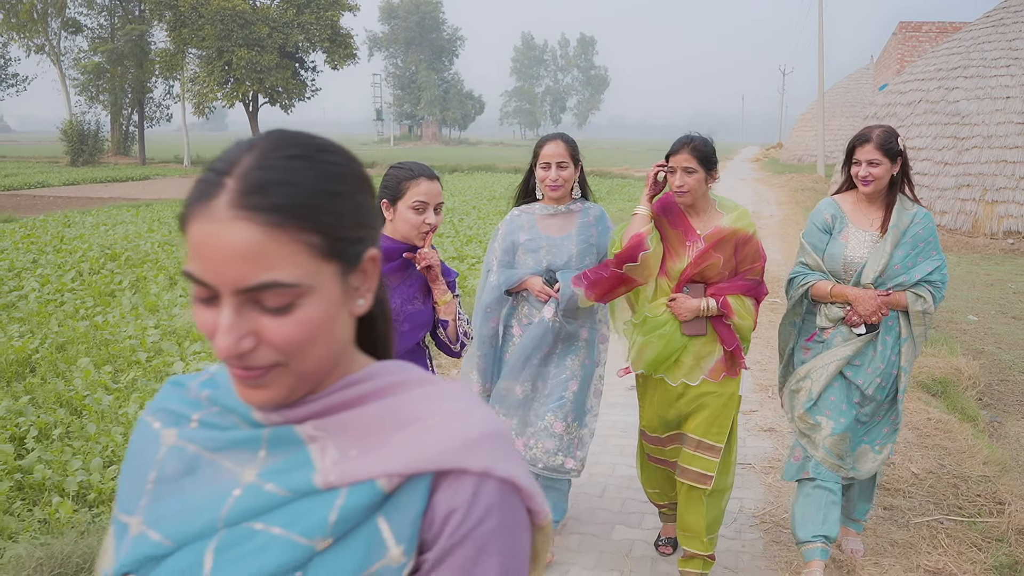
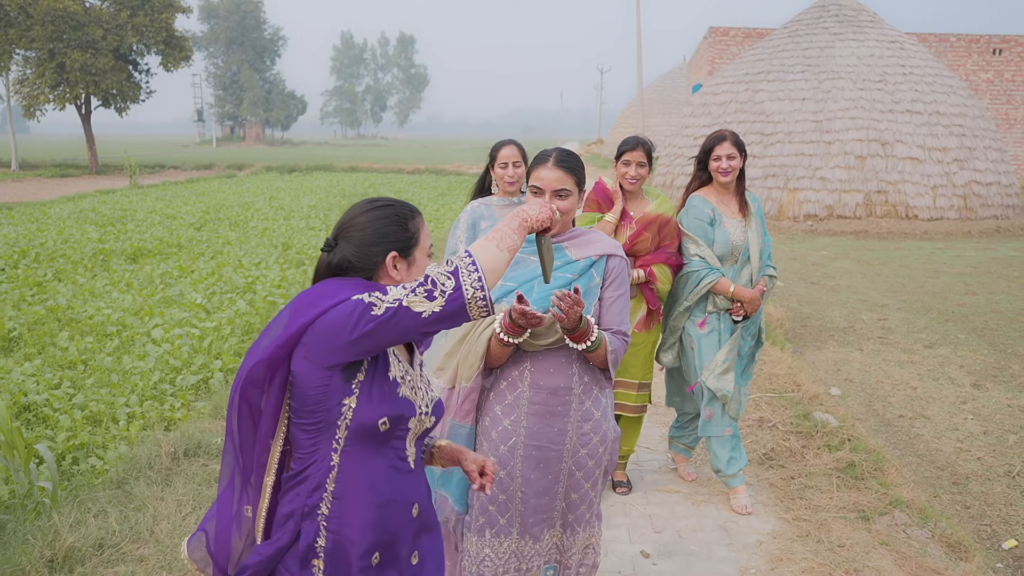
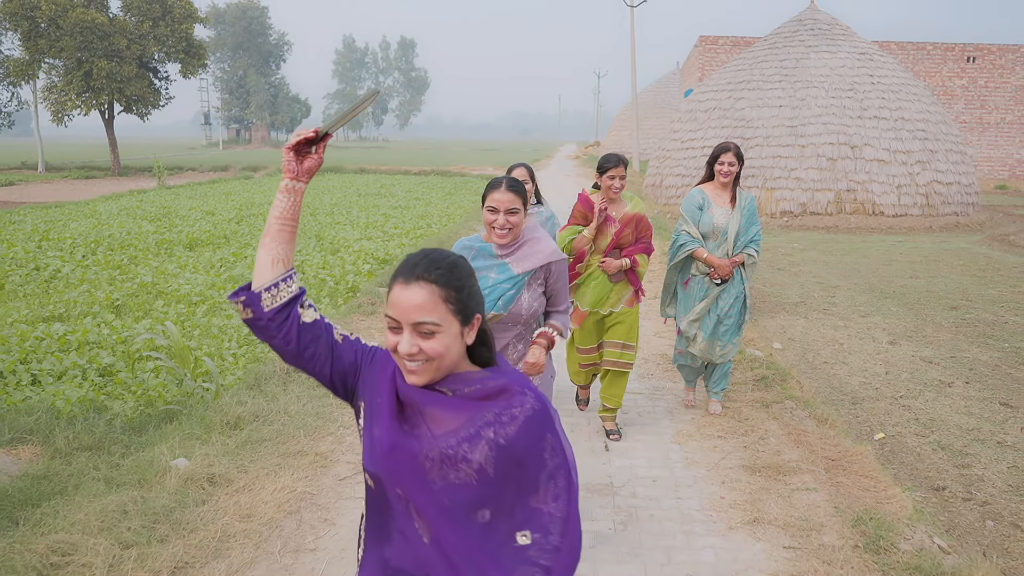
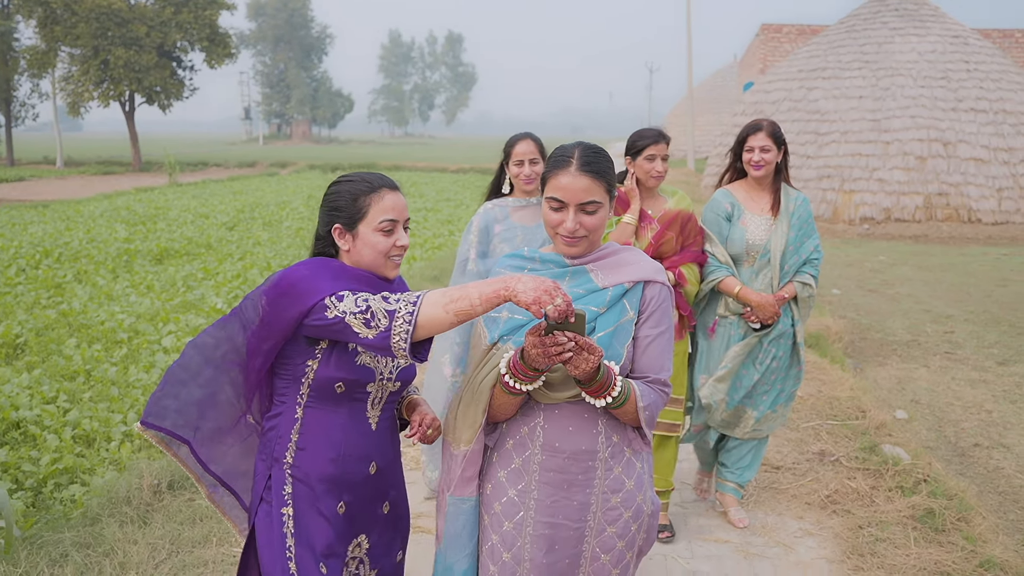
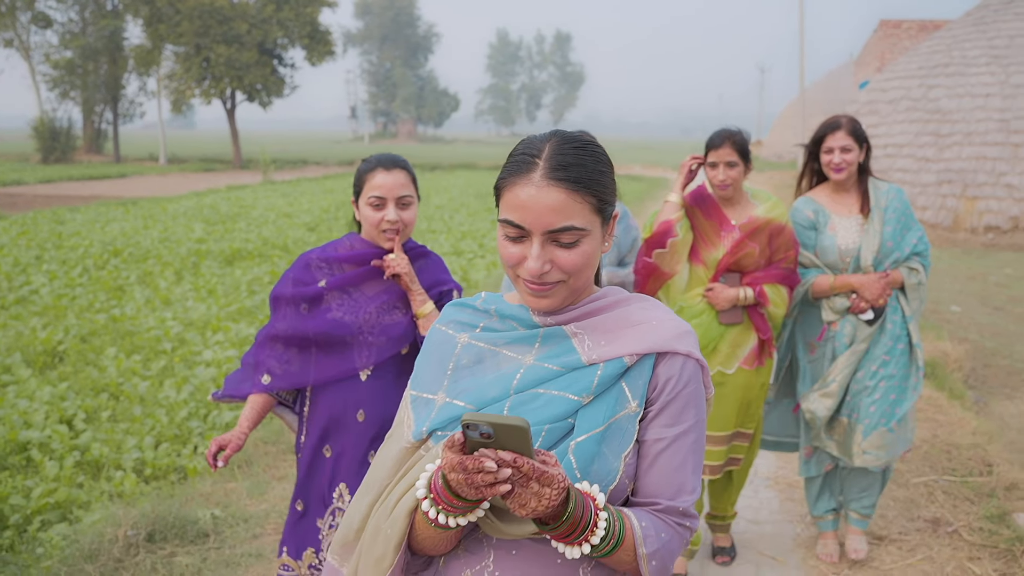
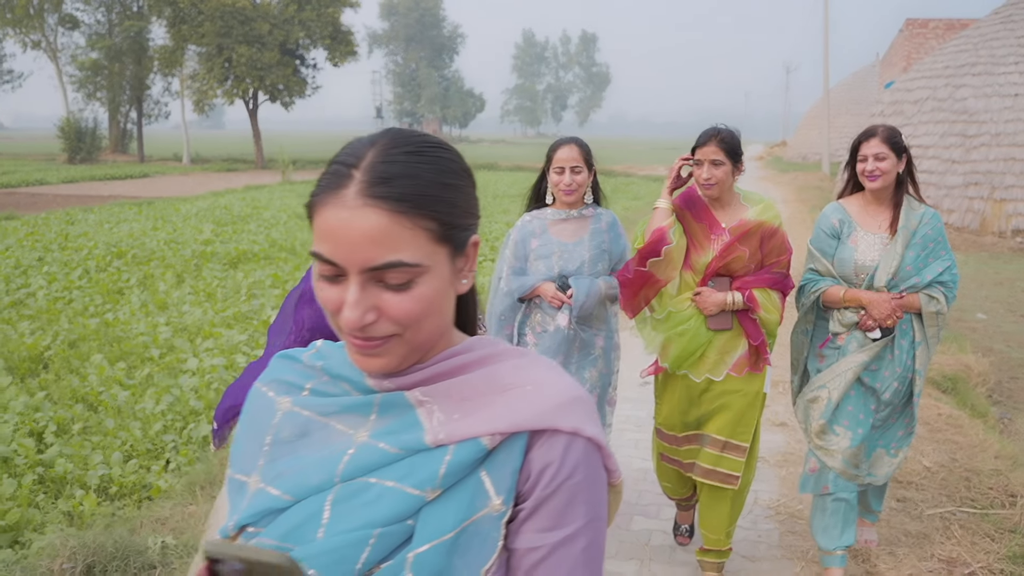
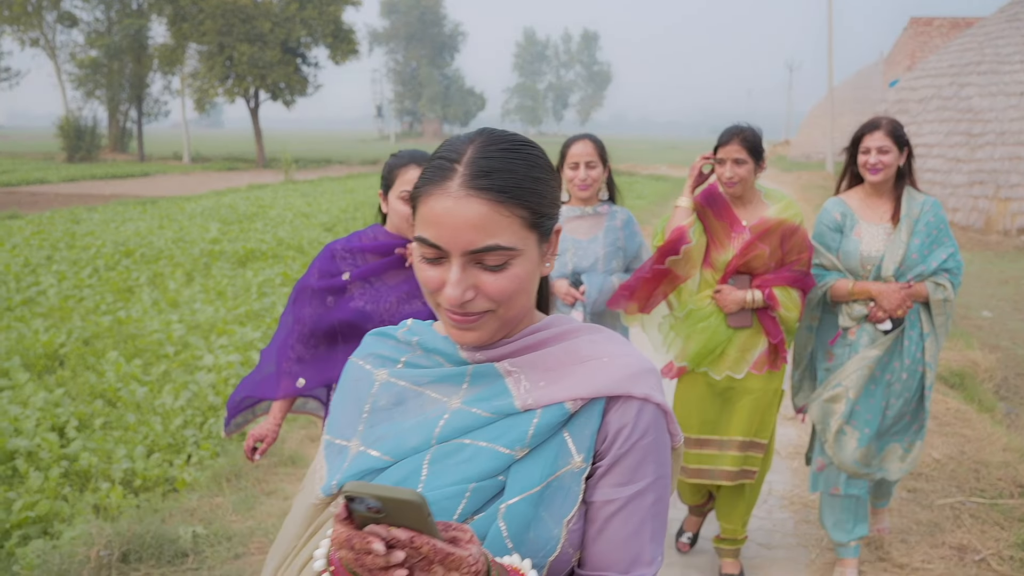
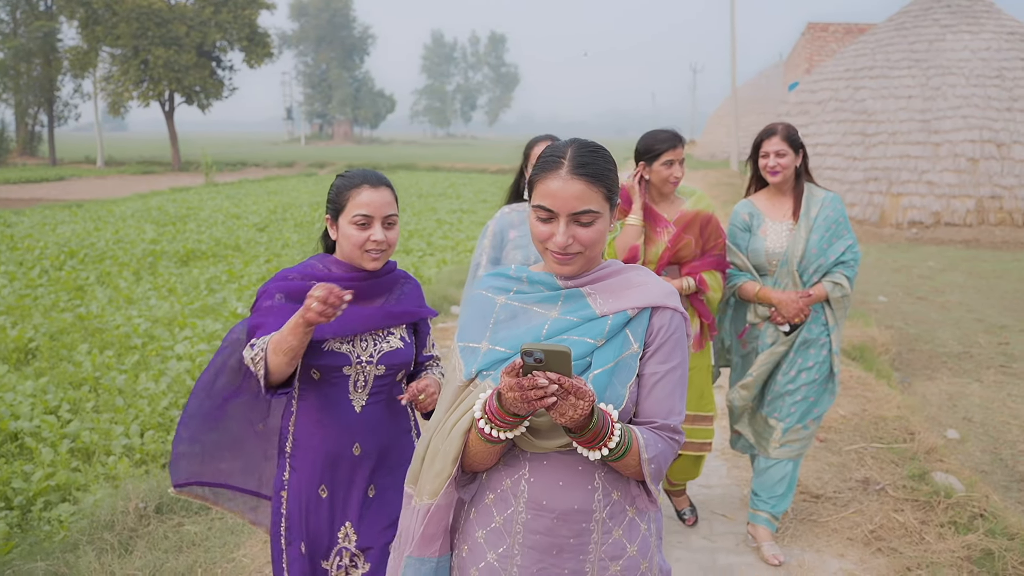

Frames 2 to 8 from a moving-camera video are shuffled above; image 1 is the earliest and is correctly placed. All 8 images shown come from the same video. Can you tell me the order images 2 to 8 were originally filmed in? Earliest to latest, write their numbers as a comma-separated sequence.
6, 7, 5, 8, 4, 2, 3
